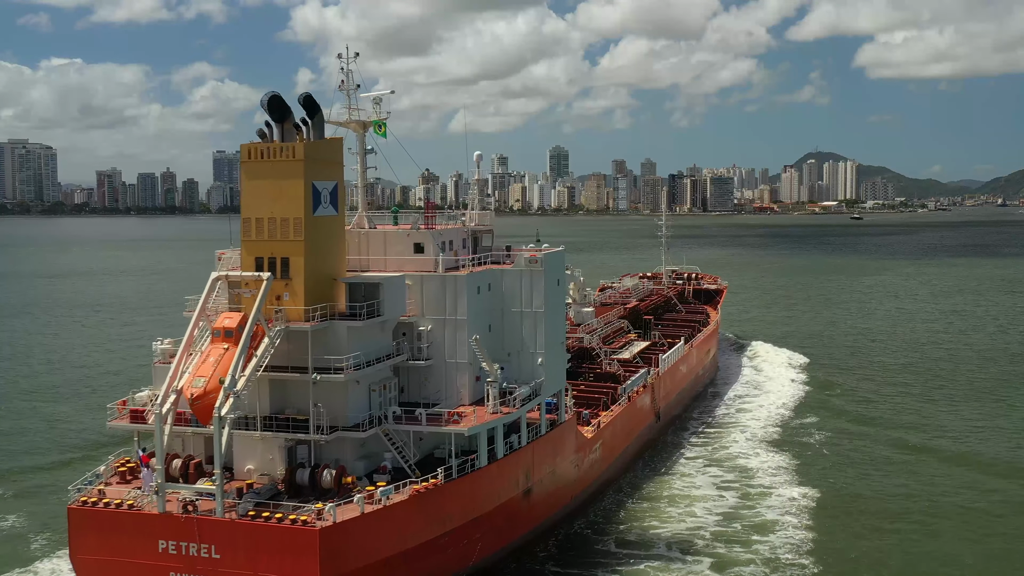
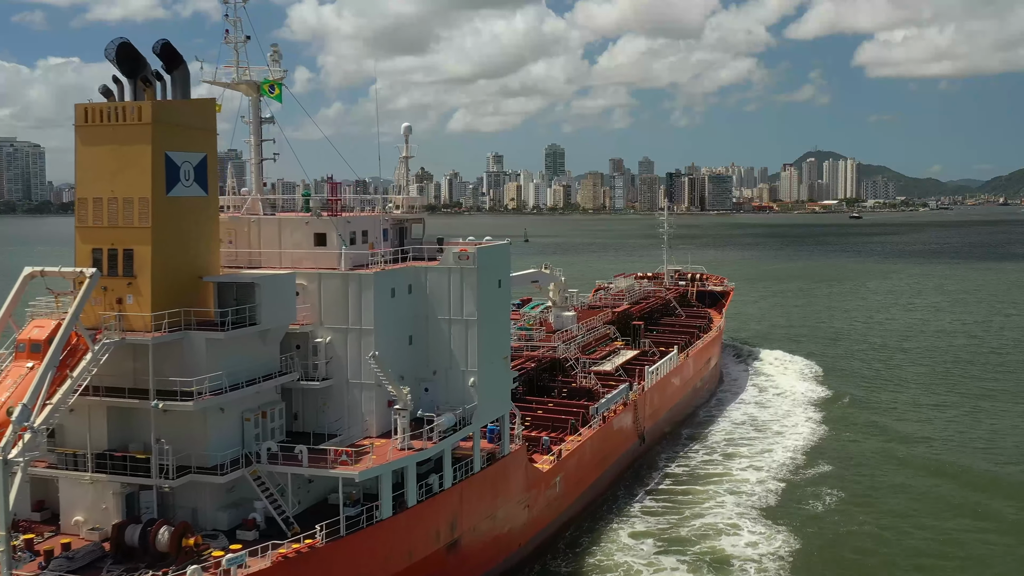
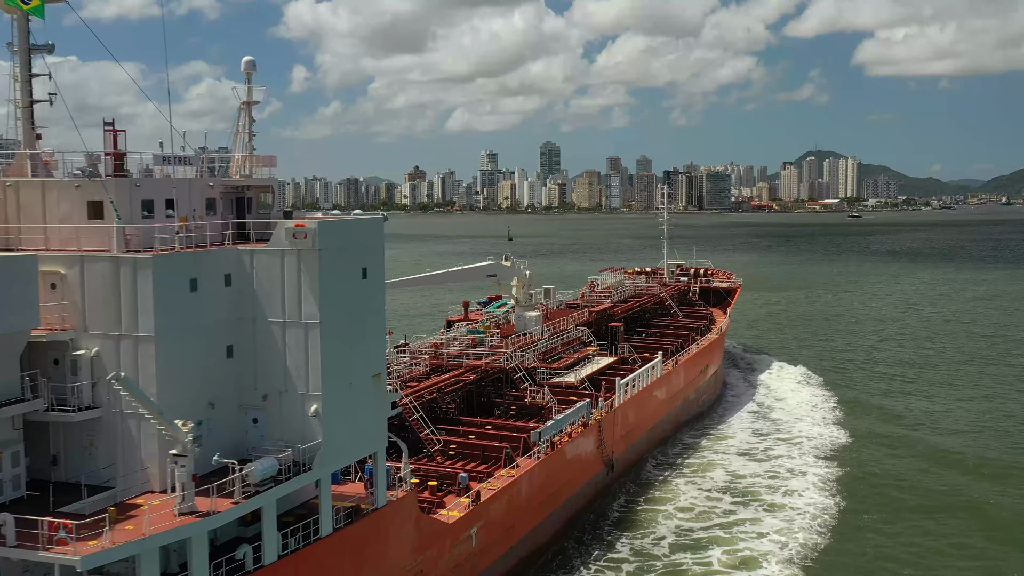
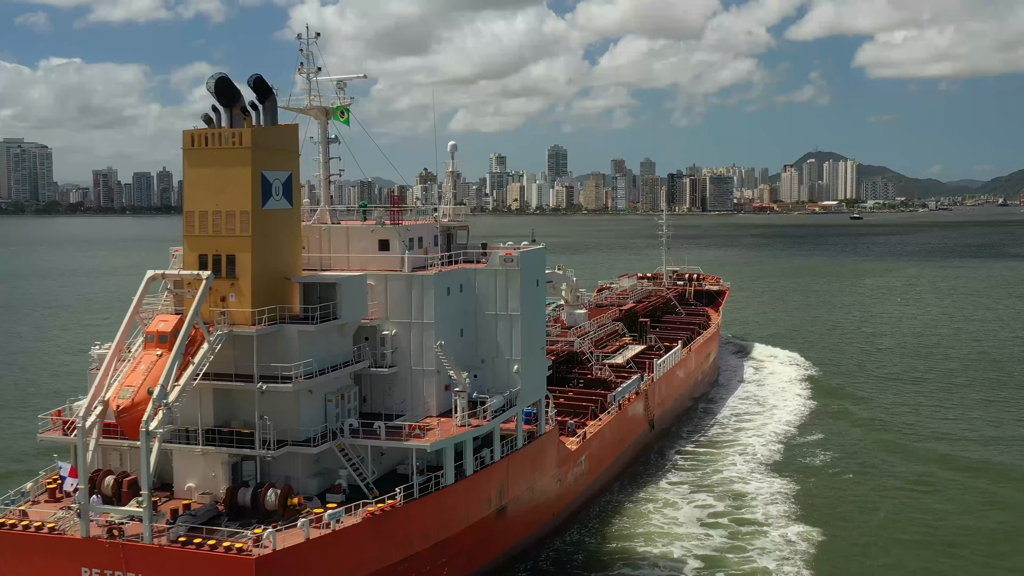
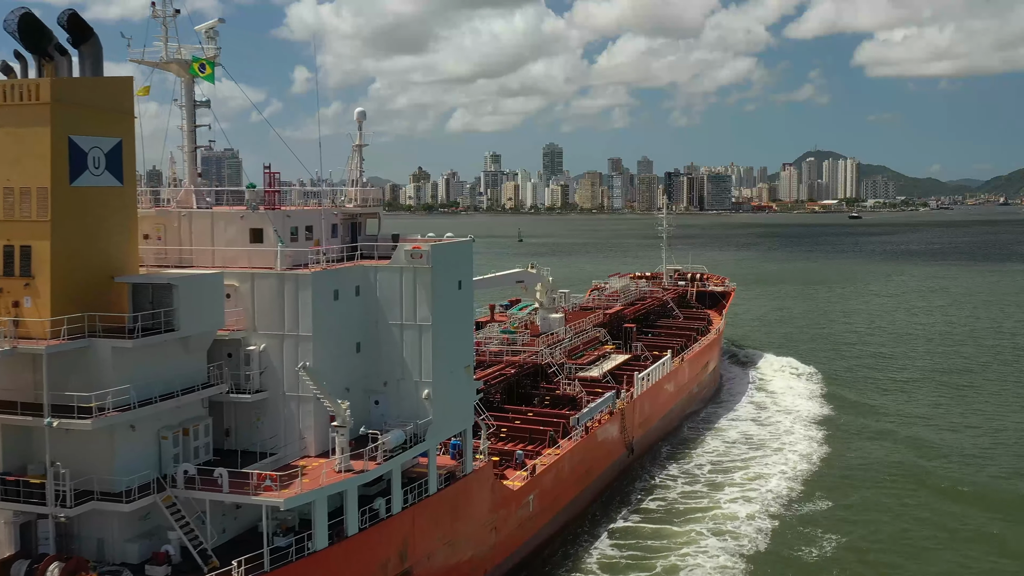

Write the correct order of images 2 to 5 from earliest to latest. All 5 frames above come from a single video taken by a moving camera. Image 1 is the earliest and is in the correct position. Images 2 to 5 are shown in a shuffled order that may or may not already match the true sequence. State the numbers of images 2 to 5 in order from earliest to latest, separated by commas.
4, 2, 5, 3
